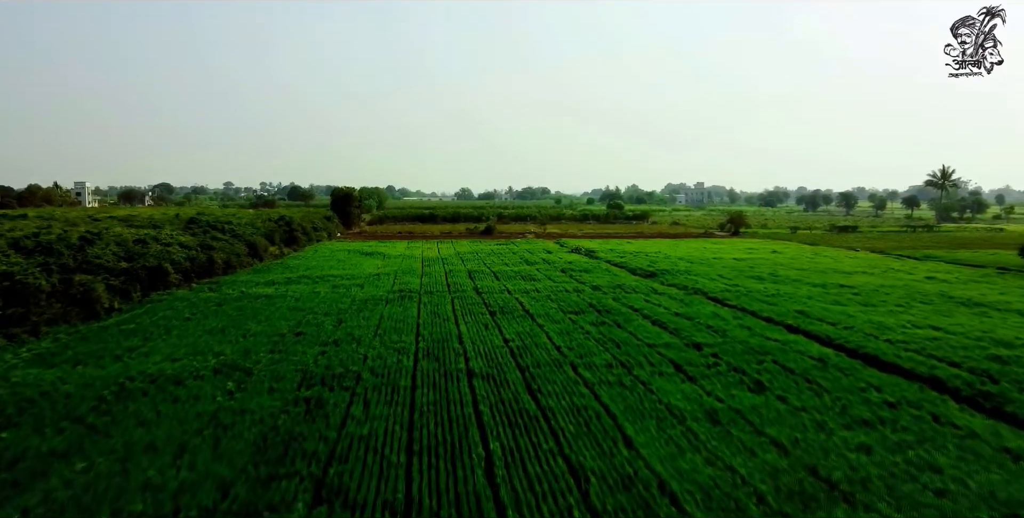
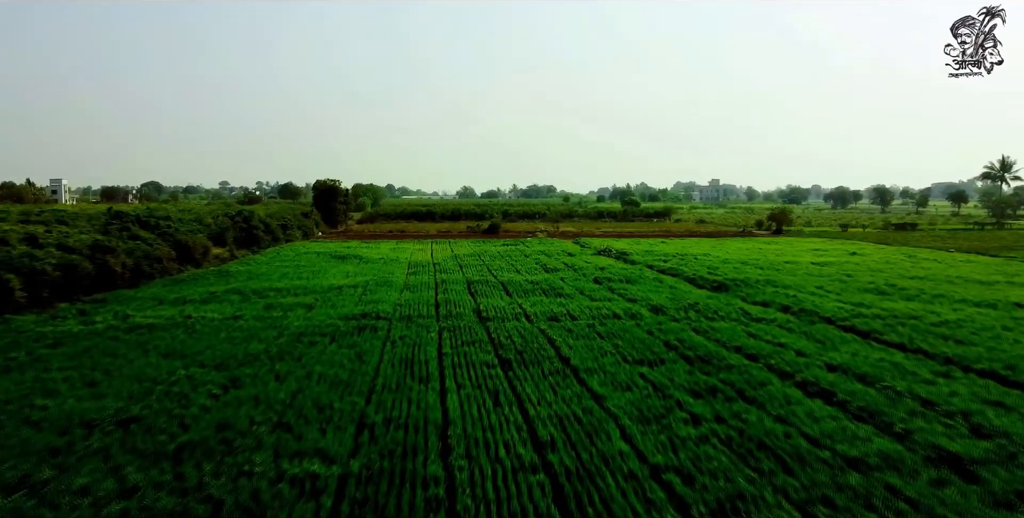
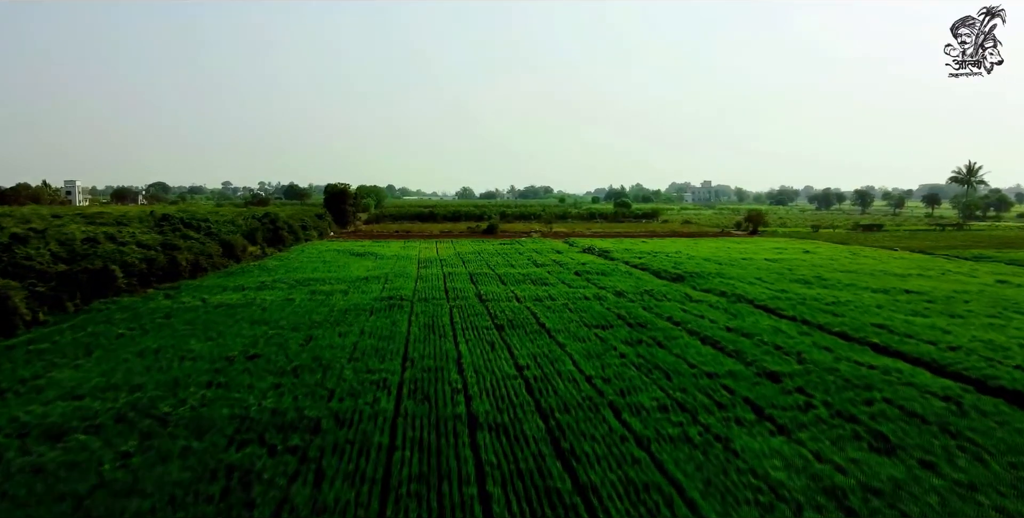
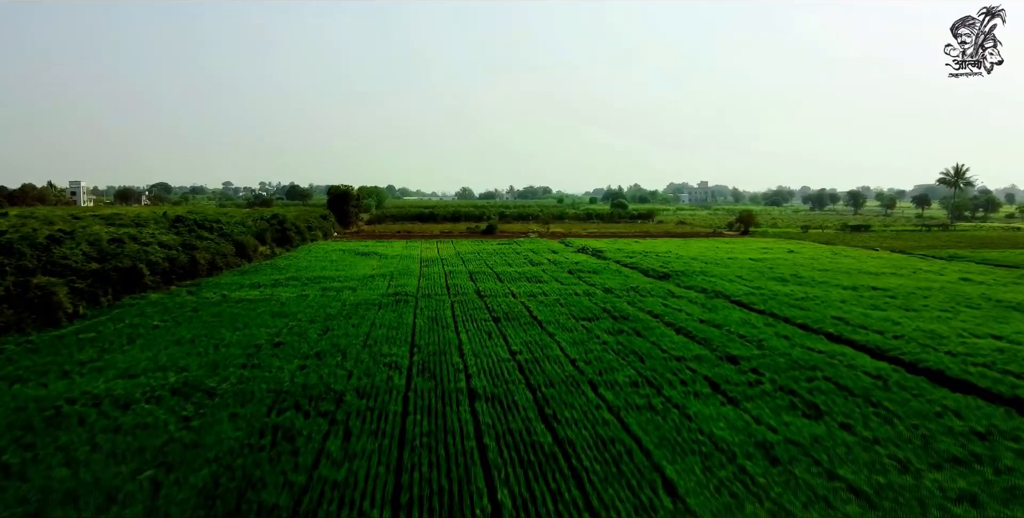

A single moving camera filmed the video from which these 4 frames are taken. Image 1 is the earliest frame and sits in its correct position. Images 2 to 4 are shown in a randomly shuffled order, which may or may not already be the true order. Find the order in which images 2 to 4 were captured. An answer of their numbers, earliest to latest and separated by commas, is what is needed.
4, 3, 2
